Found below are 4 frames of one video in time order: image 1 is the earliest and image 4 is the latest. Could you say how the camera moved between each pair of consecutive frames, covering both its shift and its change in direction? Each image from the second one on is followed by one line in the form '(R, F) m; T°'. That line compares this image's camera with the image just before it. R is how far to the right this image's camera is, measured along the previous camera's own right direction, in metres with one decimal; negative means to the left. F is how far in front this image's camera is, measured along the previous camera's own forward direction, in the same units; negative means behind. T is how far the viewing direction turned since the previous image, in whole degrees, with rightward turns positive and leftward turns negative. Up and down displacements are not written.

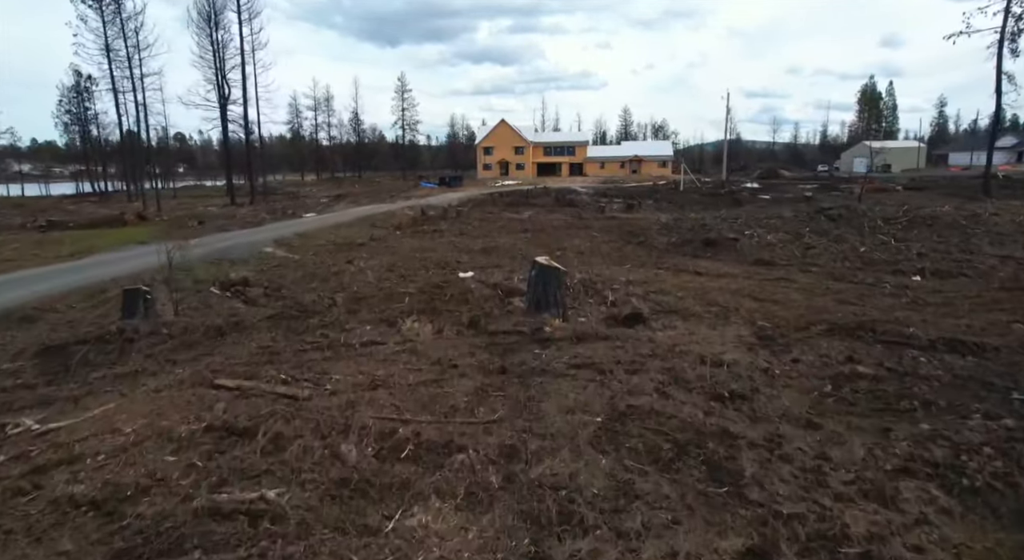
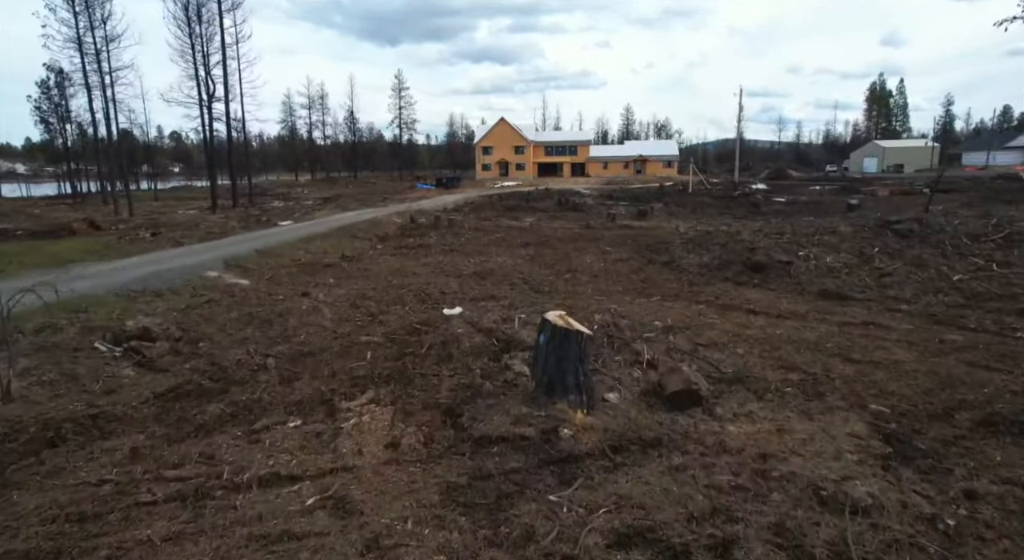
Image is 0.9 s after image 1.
(0.0, +2.5) m; 0°
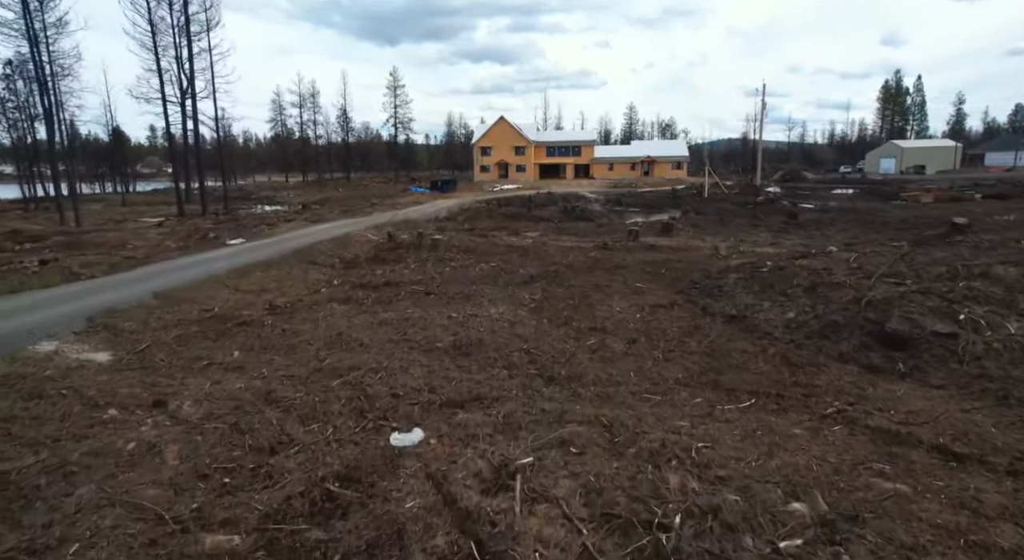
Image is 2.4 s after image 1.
(0.0, +3.8) m; 0°
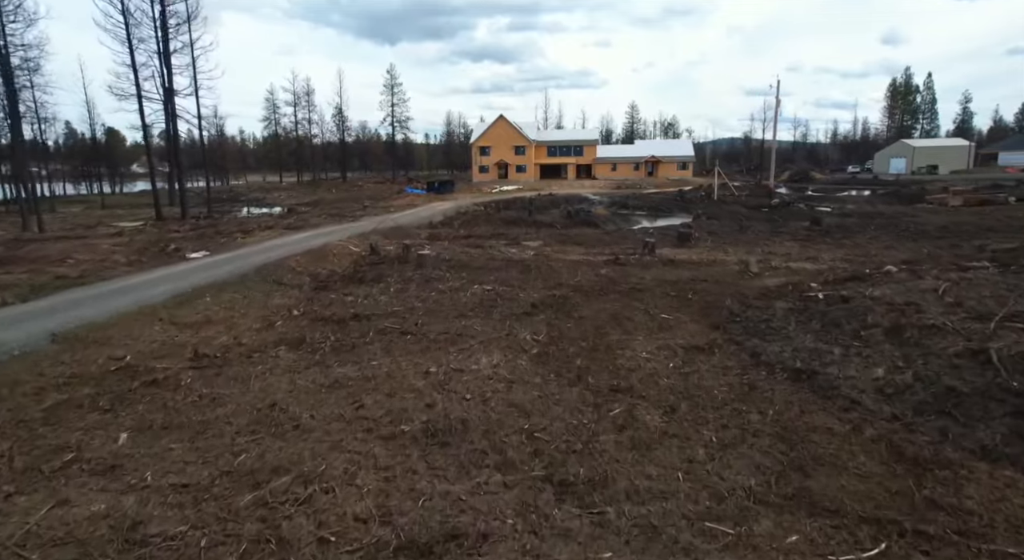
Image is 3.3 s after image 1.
(0.0, +2.1) m; 0°
